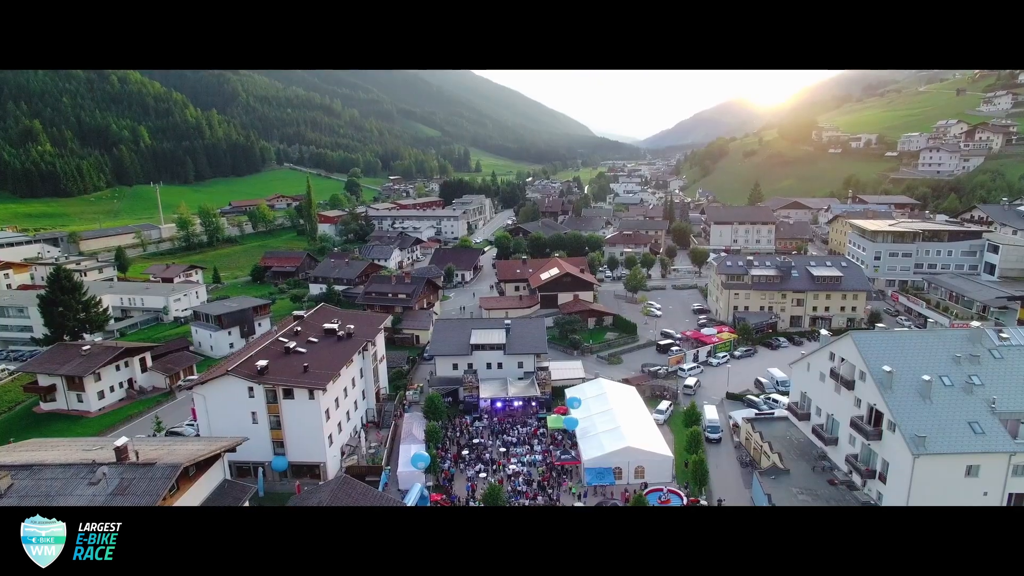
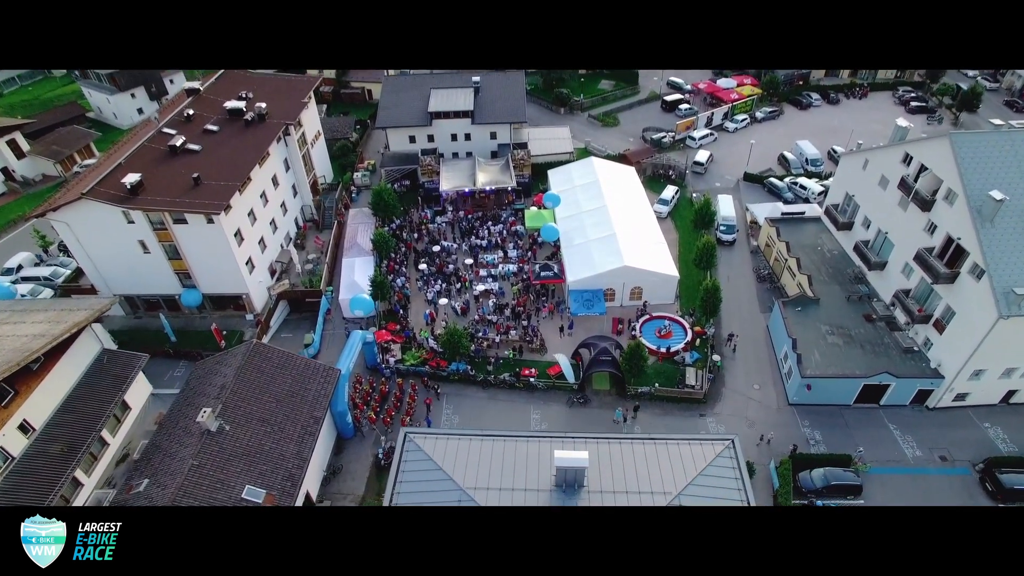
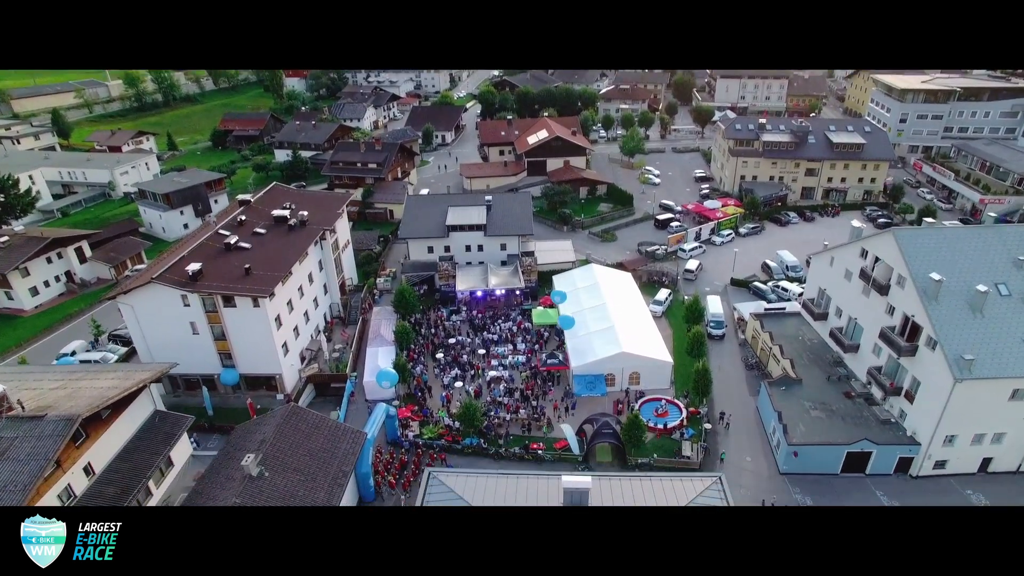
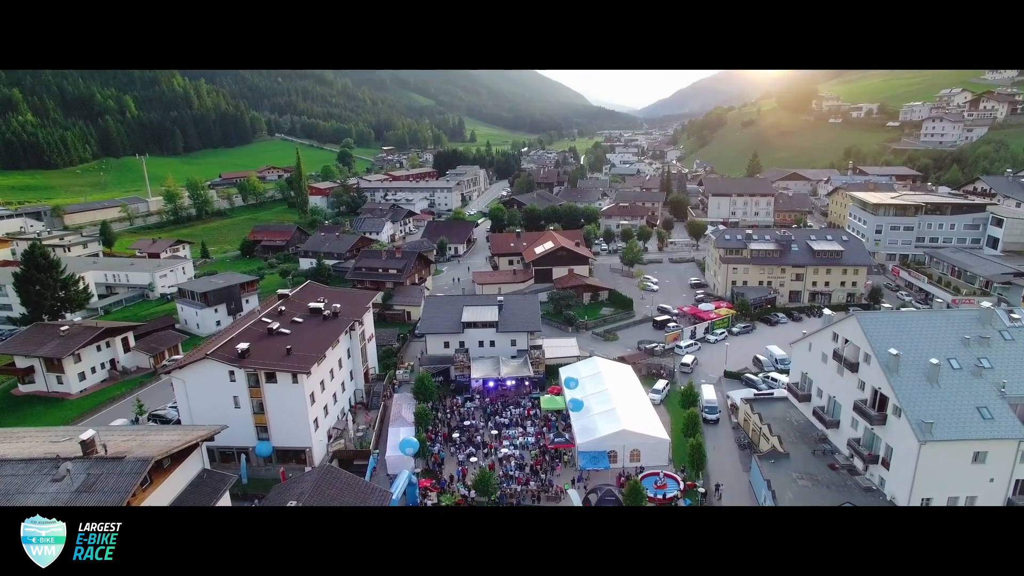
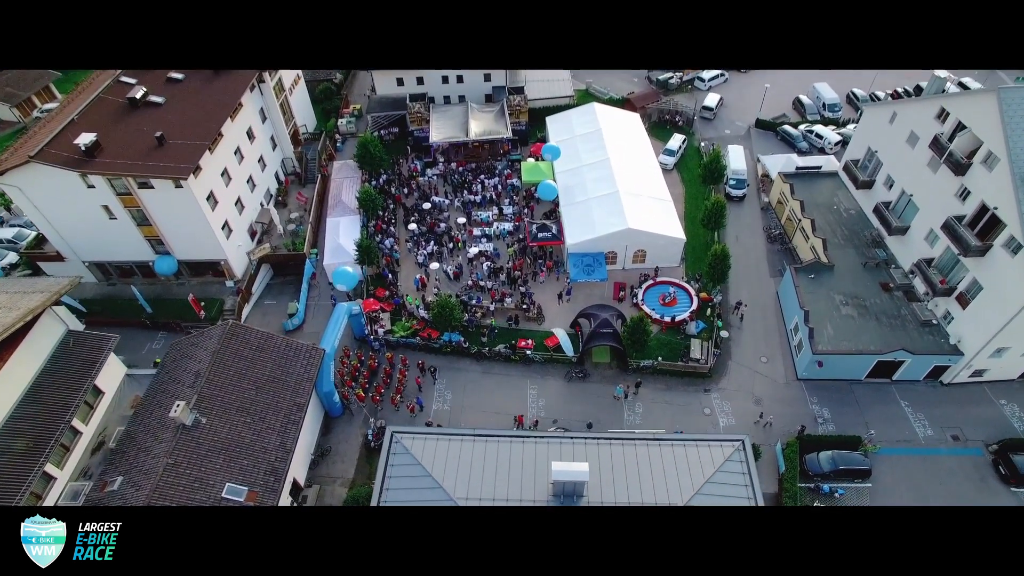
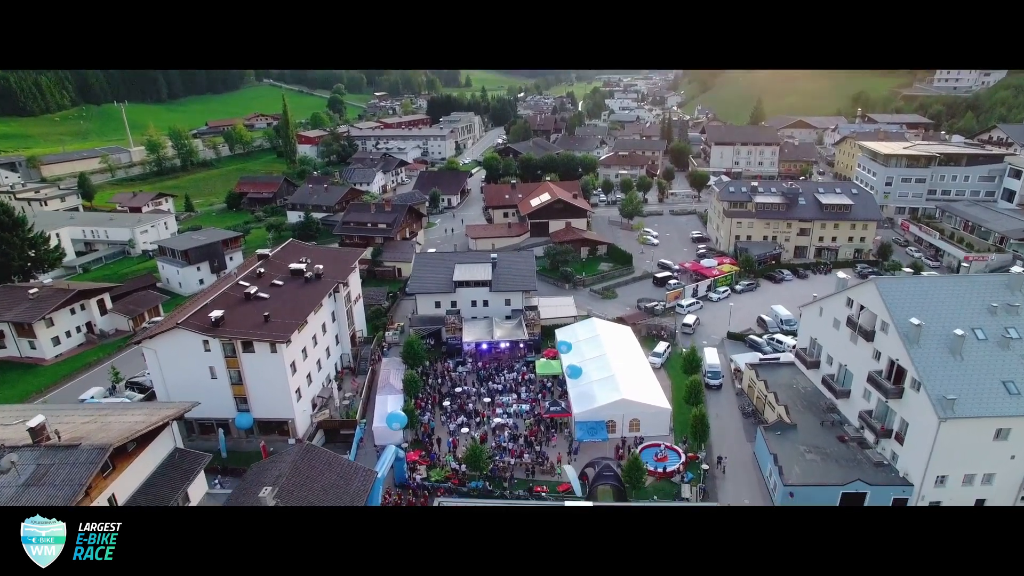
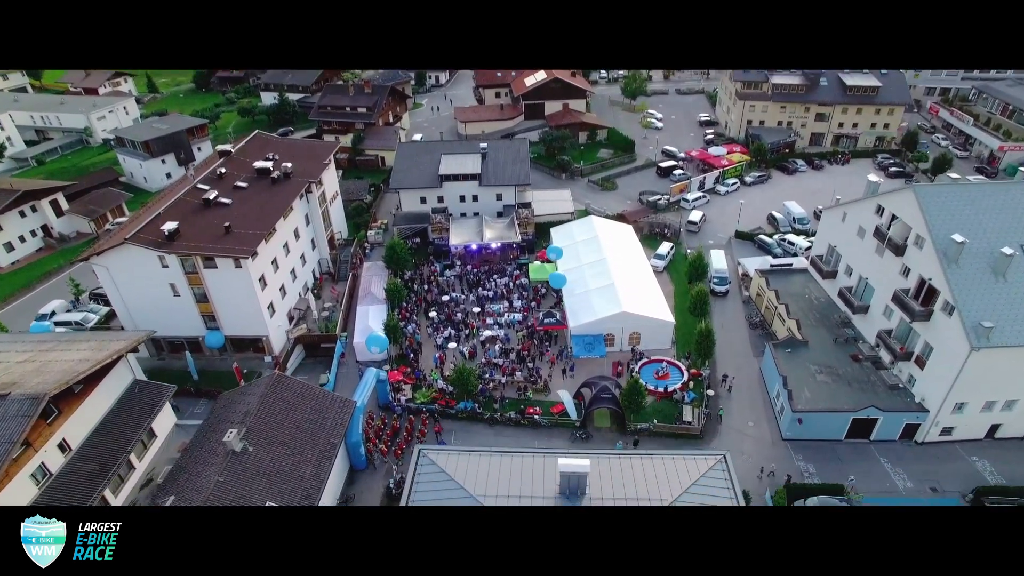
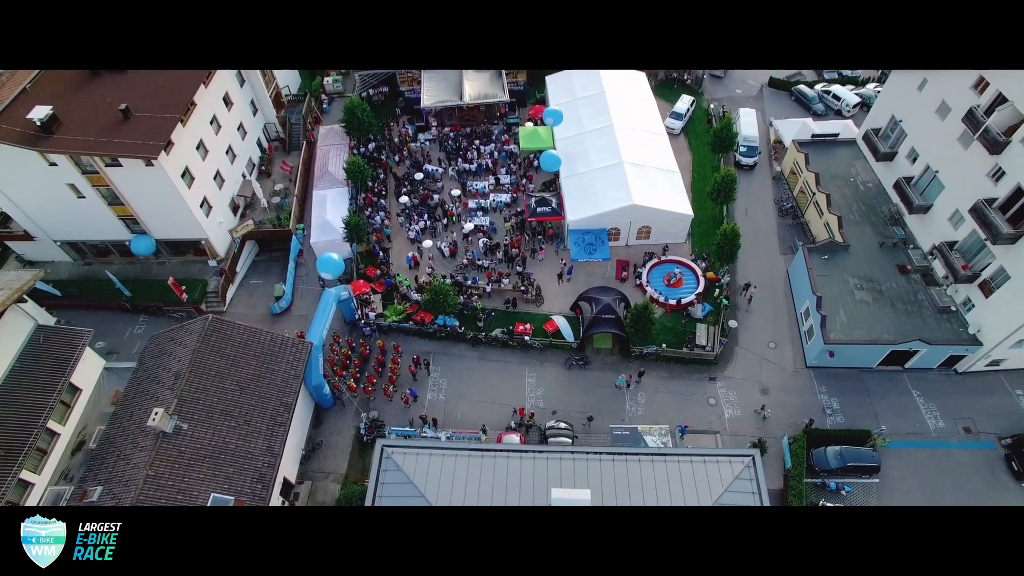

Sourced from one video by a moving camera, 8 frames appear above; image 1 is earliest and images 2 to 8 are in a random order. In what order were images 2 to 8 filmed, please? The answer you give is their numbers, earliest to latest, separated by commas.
4, 6, 3, 7, 2, 5, 8
